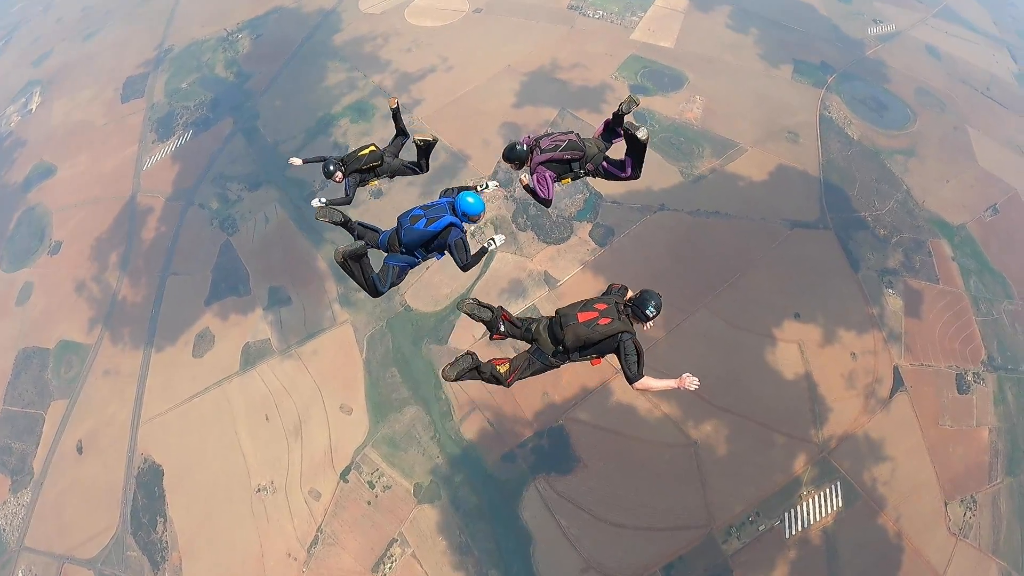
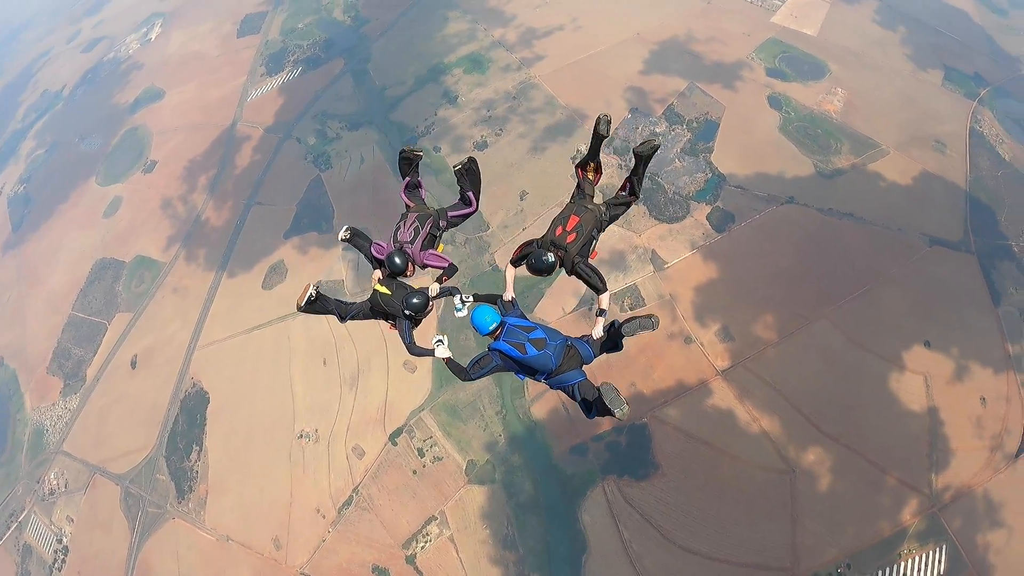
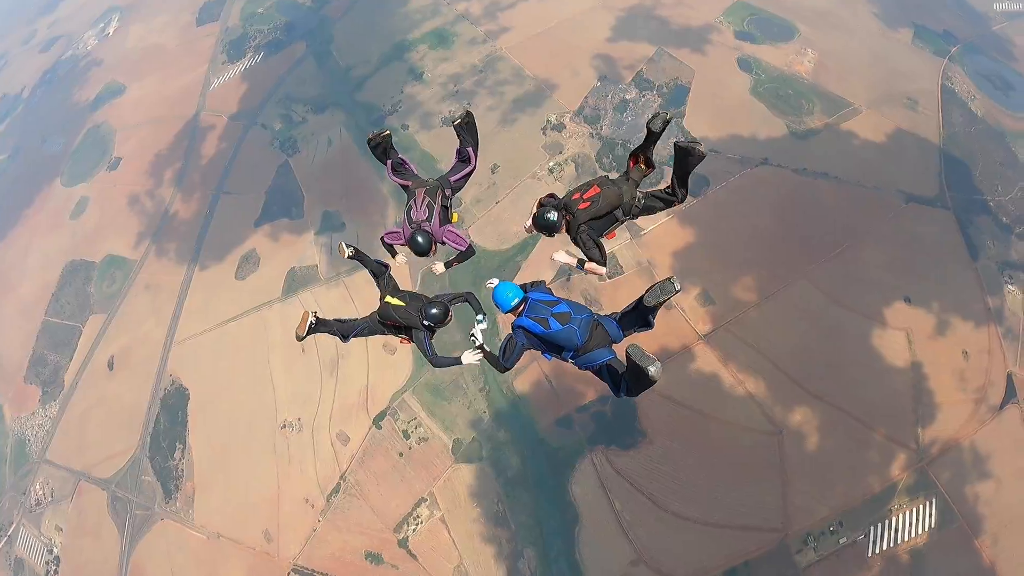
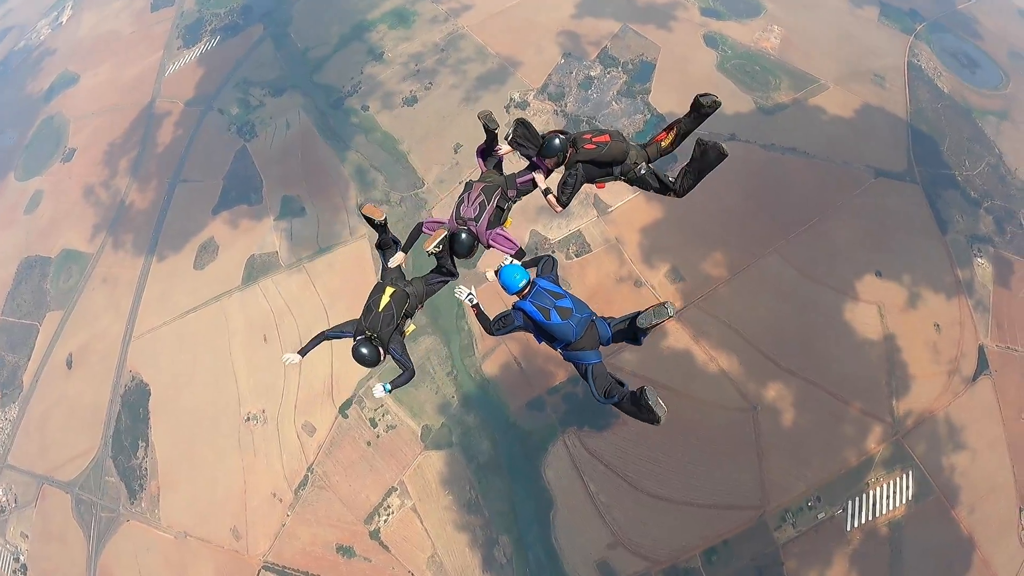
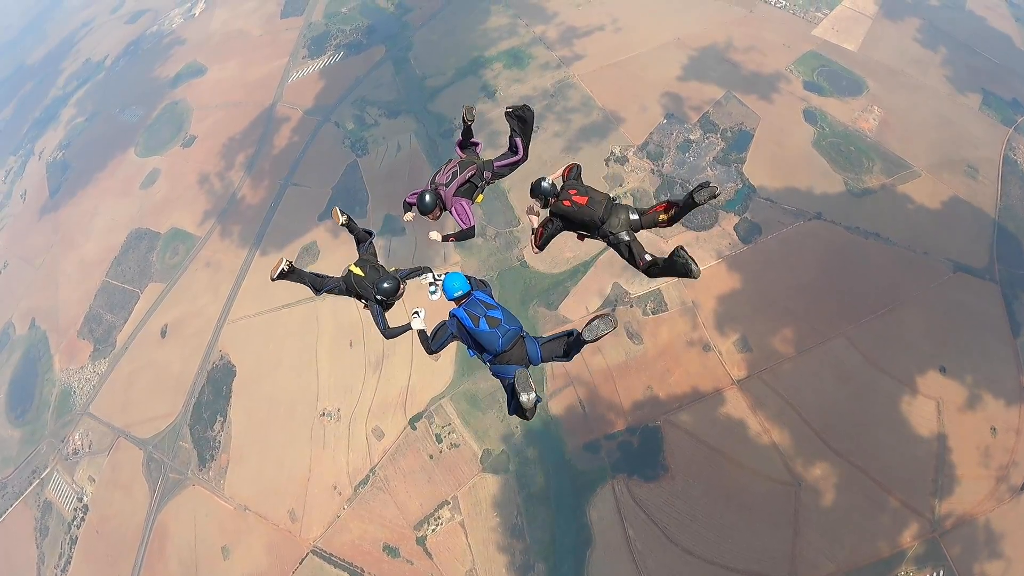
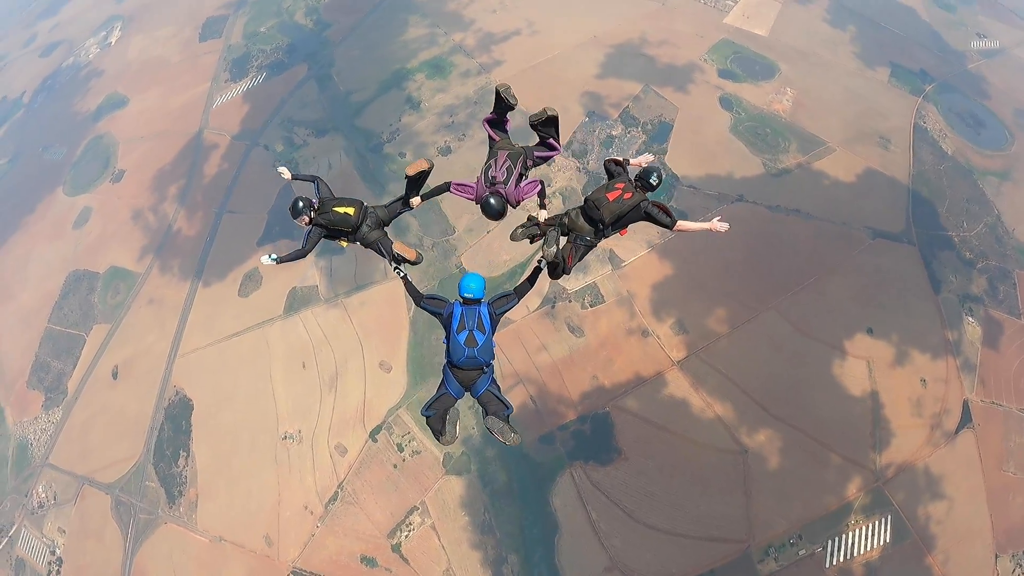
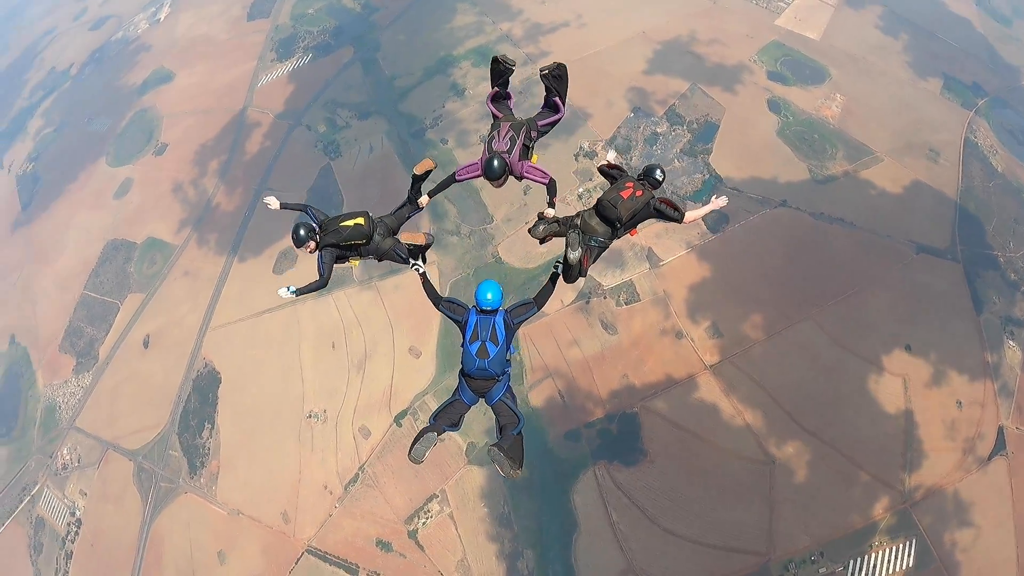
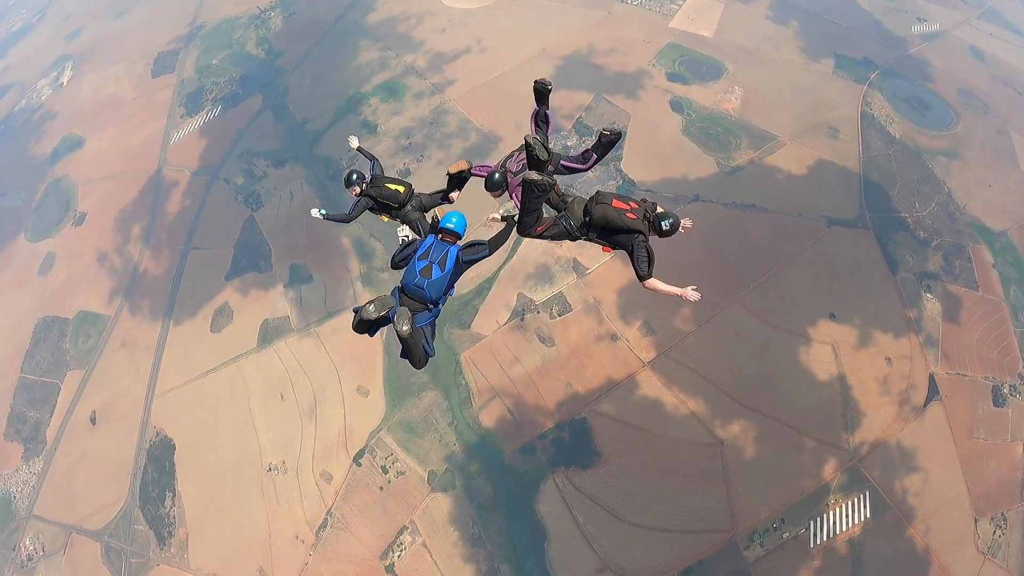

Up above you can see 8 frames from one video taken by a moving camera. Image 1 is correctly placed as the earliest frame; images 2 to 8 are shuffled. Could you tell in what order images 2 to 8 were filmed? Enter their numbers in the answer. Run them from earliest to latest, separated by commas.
8, 6, 7, 5, 2, 3, 4
